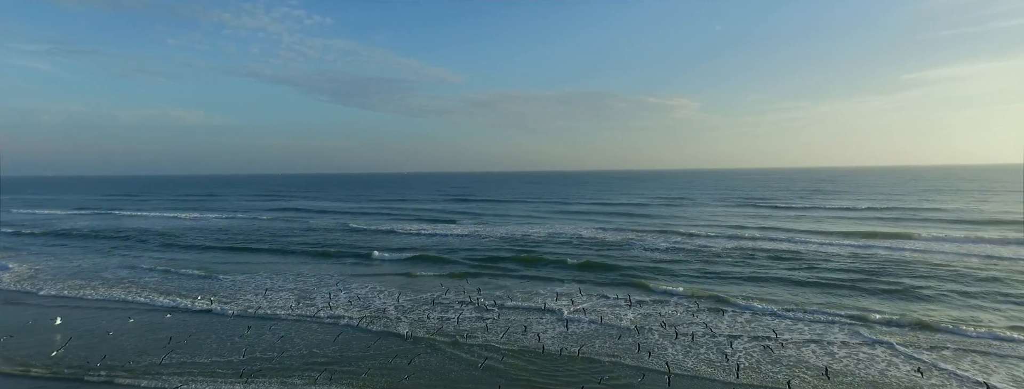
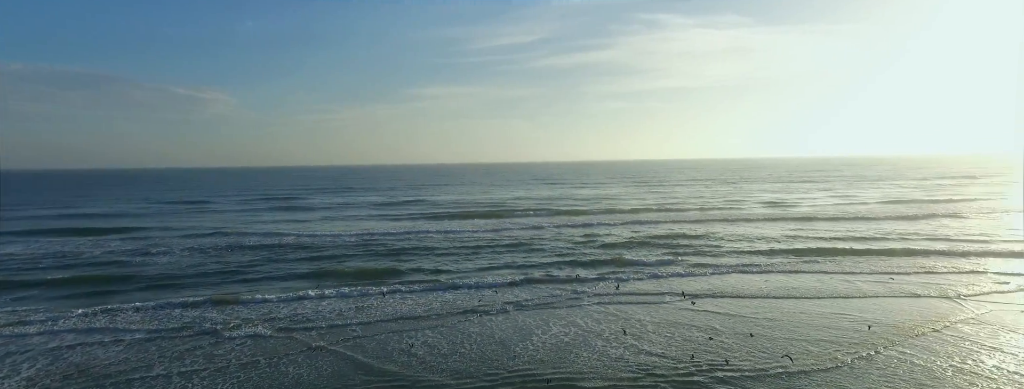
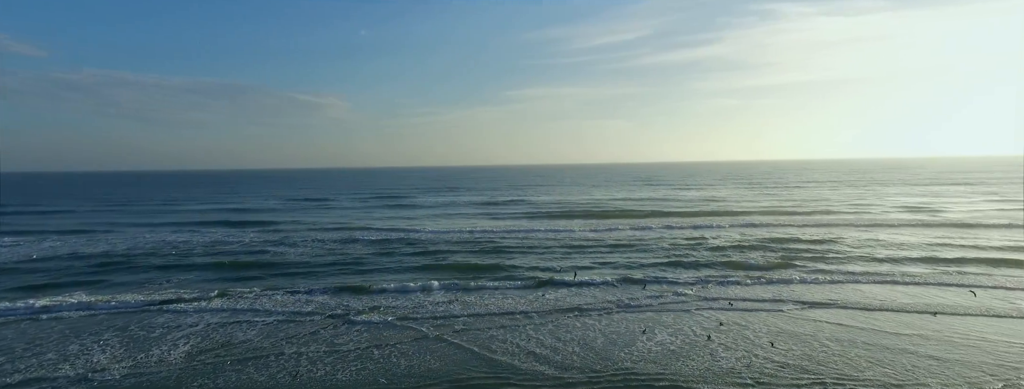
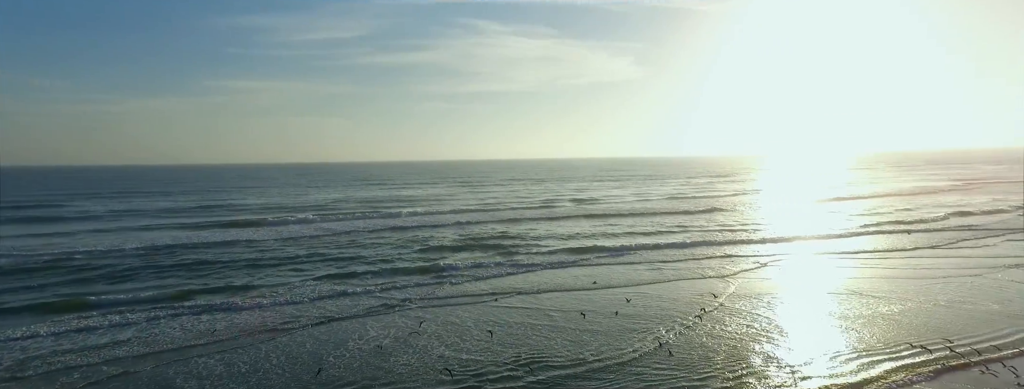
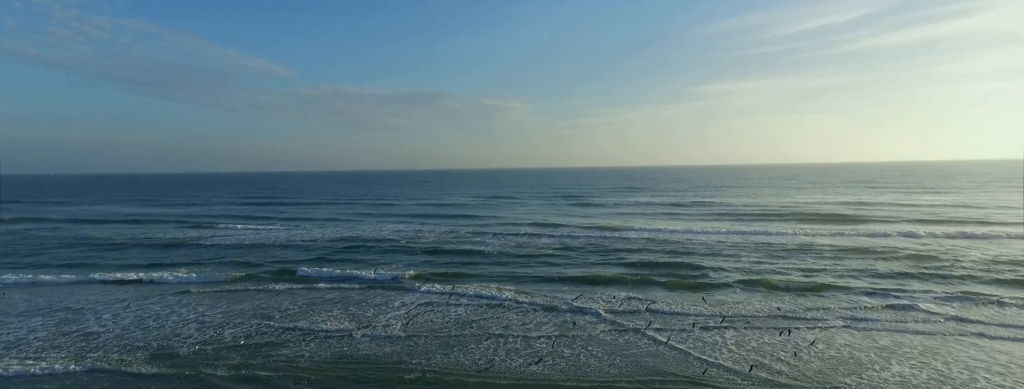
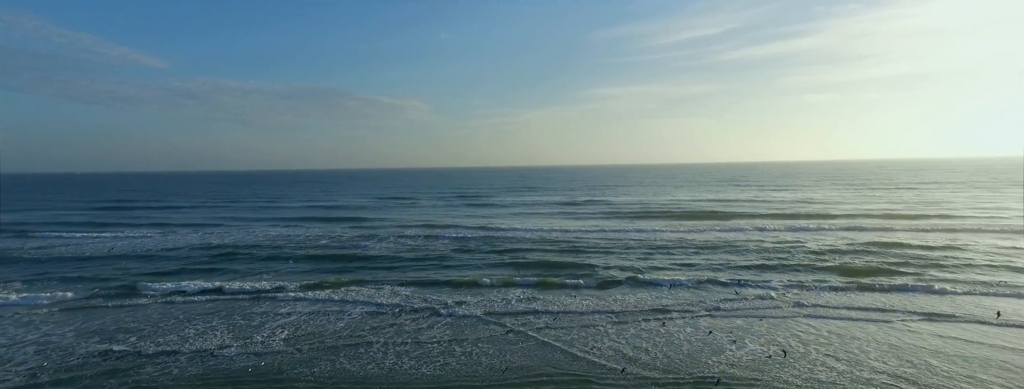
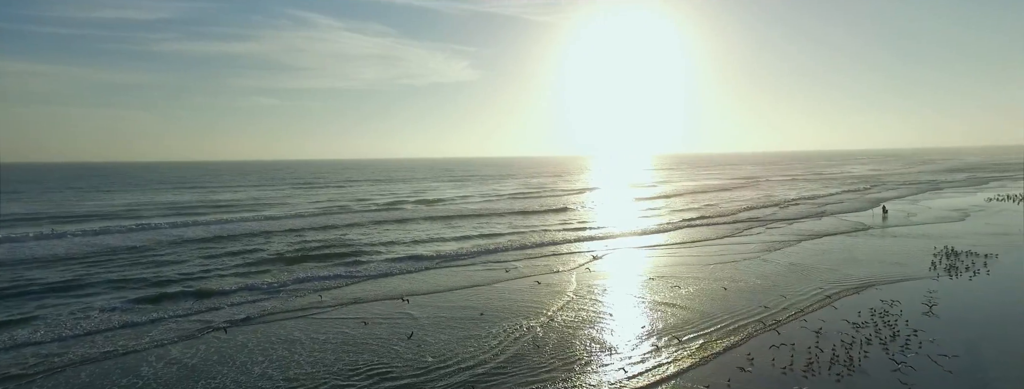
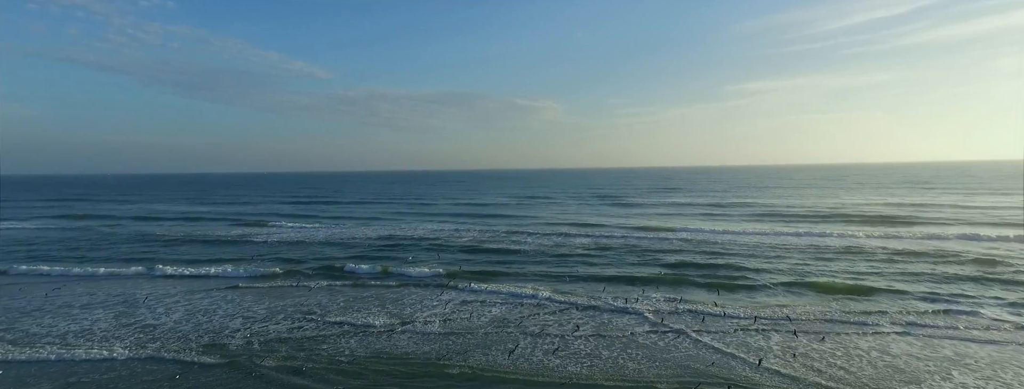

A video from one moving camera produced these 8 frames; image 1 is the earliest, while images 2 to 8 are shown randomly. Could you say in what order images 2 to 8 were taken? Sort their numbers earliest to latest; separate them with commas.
8, 5, 6, 3, 2, 4, 7
